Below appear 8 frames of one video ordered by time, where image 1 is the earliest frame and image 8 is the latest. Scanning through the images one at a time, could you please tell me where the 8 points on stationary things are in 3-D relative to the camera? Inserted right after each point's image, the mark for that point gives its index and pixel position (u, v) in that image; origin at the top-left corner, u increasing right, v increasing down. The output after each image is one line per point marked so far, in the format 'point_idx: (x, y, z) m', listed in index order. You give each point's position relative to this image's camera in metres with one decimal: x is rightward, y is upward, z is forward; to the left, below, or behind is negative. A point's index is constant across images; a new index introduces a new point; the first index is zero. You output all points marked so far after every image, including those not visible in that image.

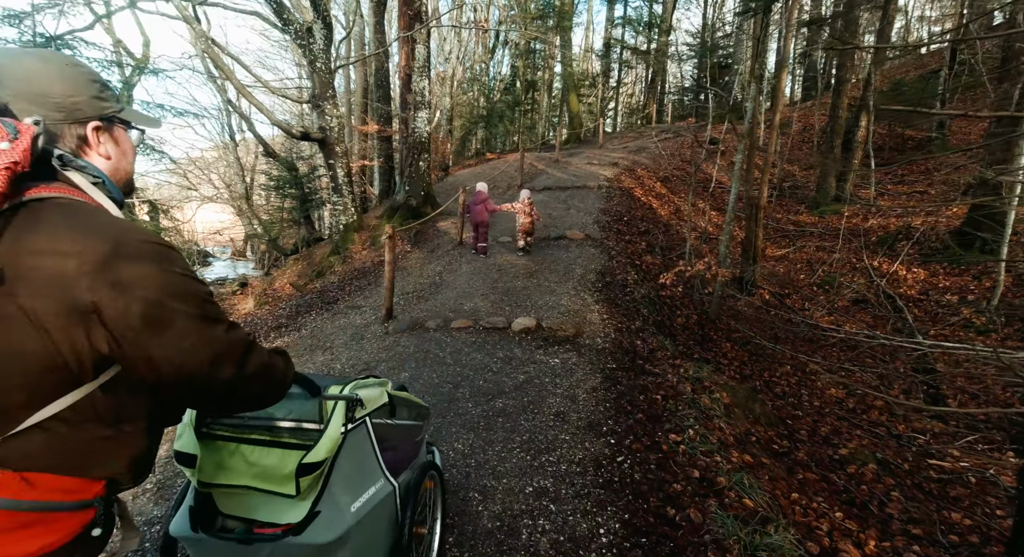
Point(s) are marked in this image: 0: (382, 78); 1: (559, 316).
0: (-4.0, +6.2, +14.1) m
1: (+0.6, -0.5, +5.7) m
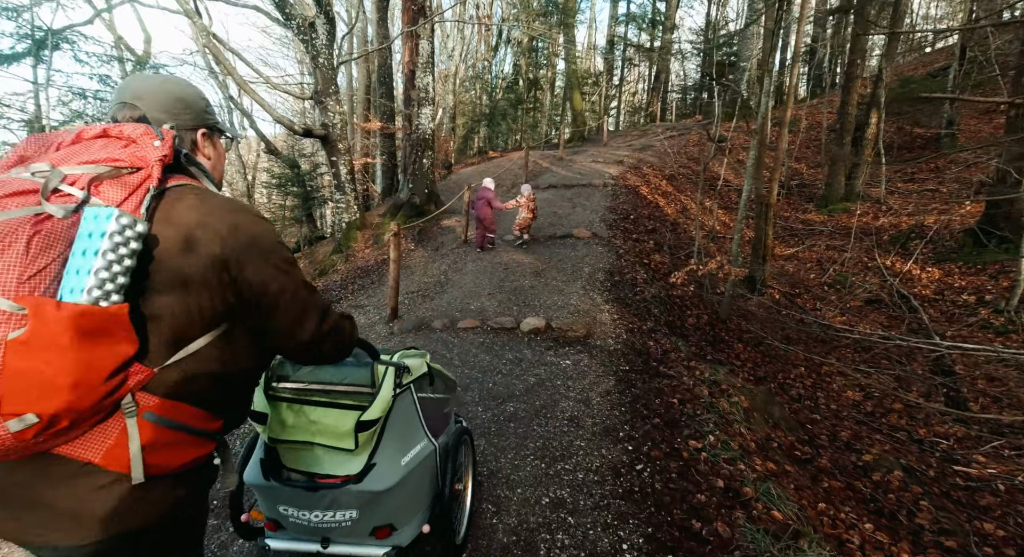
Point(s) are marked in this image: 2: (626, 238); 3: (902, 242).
0: (-3.9, +6.2, +14.0) m
1: (+0.7, -0.5, +5.6) m
2: (+2.4, +0.8, +9.5) m
3: (+7.8, +0.8, +9.1) m
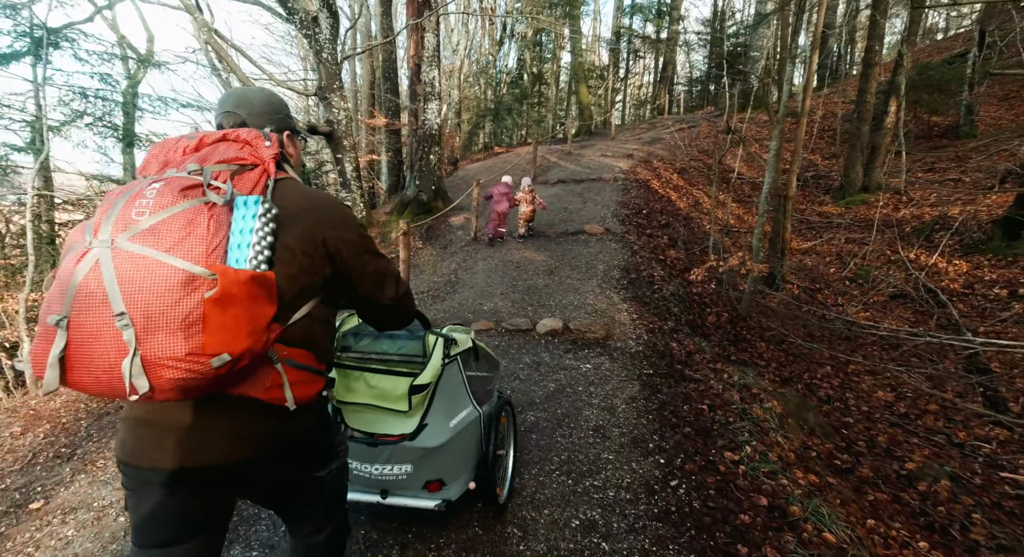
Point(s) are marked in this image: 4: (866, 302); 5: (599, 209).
0: (-3.7, +6.3, +13.7) m
1: (+0.9, -0.5, +5.4) m
2: (+2.6, +0.9, +9.3) m
3: (+8.1, +0.9, +8.8) m
4: (+5.9, -0.4, +7.5) m
5: (+2.1, +1.7, +10.8) m
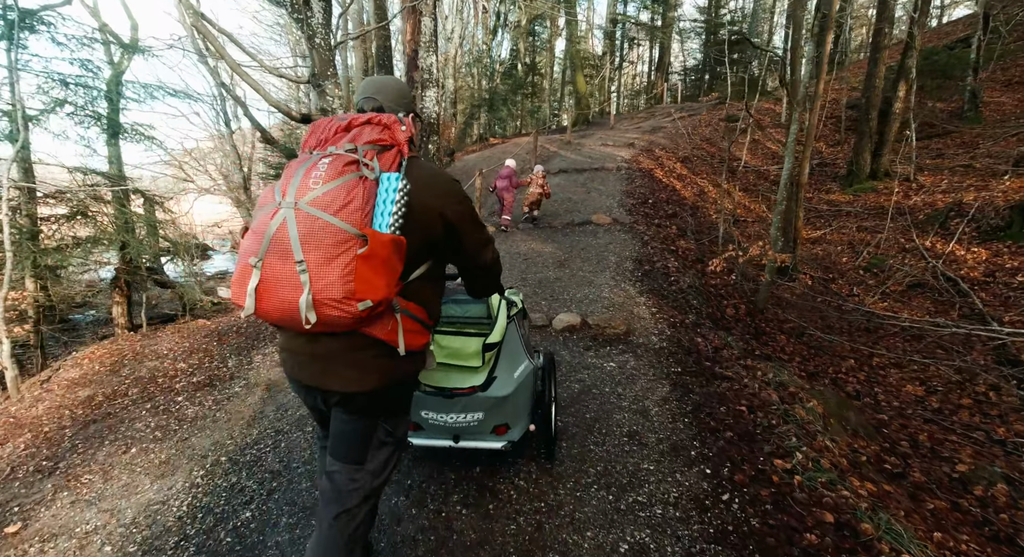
0: (-3.7, +6.5, +13.3) m
1: (+1.0, -0.4, +5.1) m
2: (+2.7, +1.1, +9.0) m
3: (+8.1, +1.1, +8.6) m
4: (+6.0, -0.2, +7.3) m
5: (+2.1, +1.9, +10.5) m
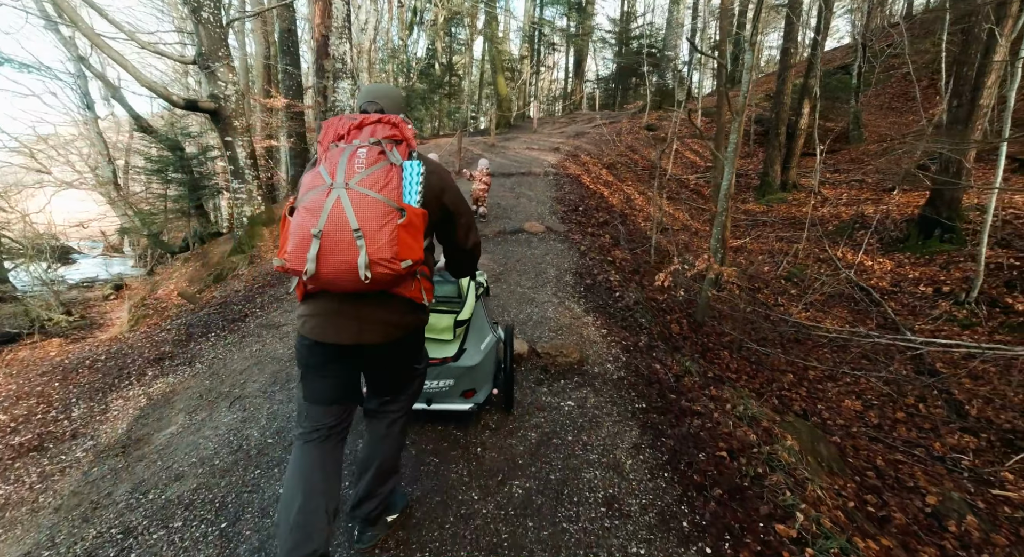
0: (-5.8, +6.2, +11.8) m
1: (+0.4, -0.6, +4.5) m
2: (+1.3, +0.9, +8.6) m
3: (+6.8, +1.0, +9.2) m
4: (+4.9, -0.4, +7.6) m
5: (+0.5, +1.6, +10.1) m
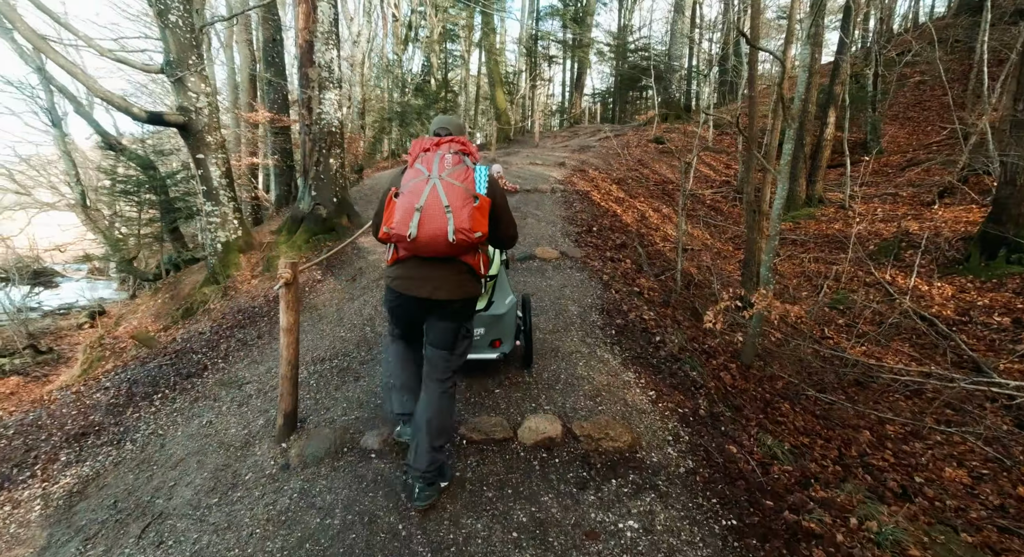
0: (-5.7, +5.5, +10.9) m
1: (+0.6, -1.0, +3.5) m
2: (+1.5, +0.4, +7.7) m
3: (+6.9, +0.5, +8.3) m
4: (+5.1, -0.8, +6.6) m
5: (+0.7, +1.1, +9.1) m
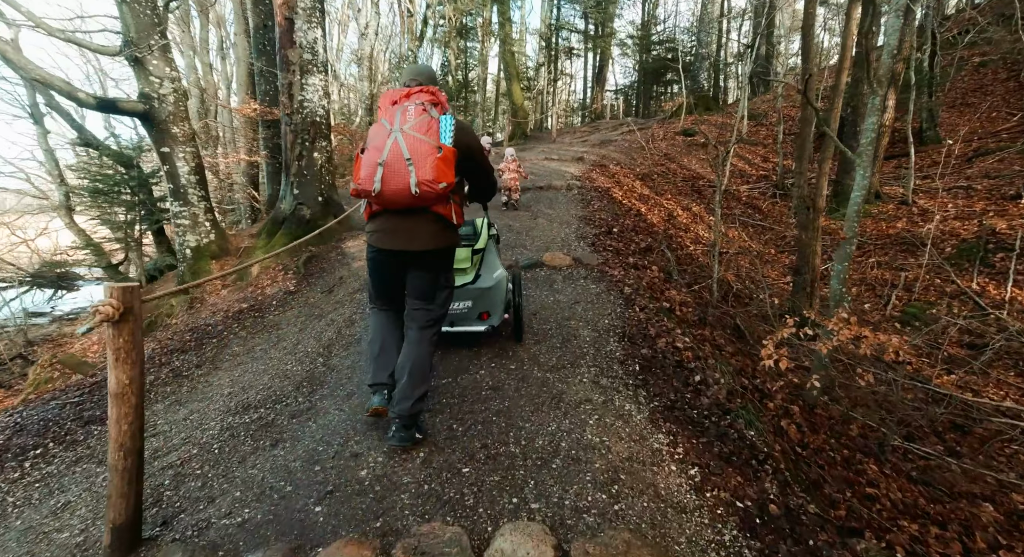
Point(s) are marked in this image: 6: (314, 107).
0: (-5.5, +5.3, +10.0) m
1: (+0.5, -1.1, +2.3) m
2: (+1.5, +0.2, +6.4) m
3: (+7.0, +0.3, +6.8) m
4: (+5.1, -1.0, +5.2) m
5: (+0.8, +0.9, +7.9) m
6: (-3.5, +3.0, +7.9) m
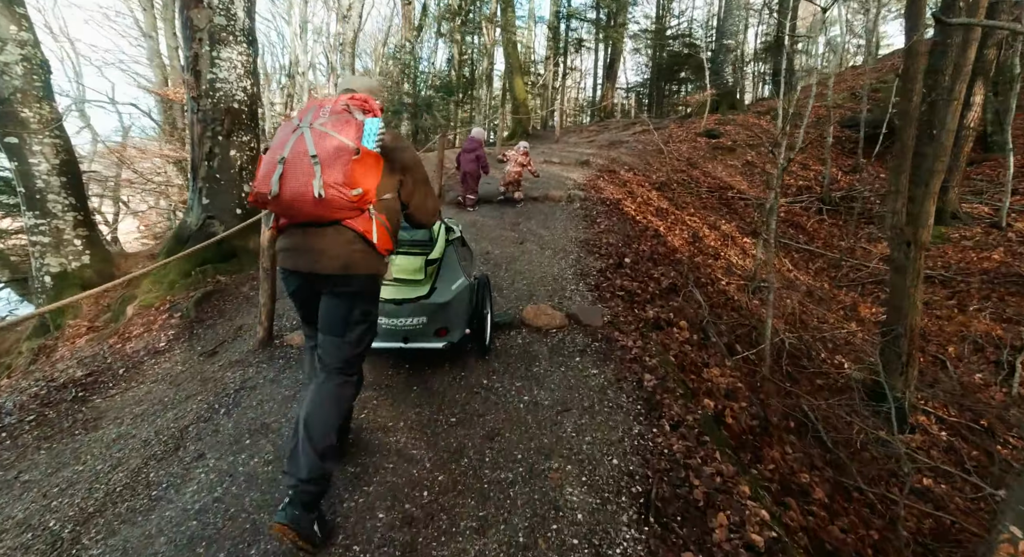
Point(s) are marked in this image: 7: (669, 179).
0: (-5.7, +4.8, +8.1) m
1: (0.0, -1.7, +0.3) m
2: (+1.2, -0.4, +4.4) m
3: (+6.7, -0.4, +4.7) m
4: (+4.7, -1.7, +3.1) m
5: (+0.5, +0.3, +5.9) m
6: (-3.7, +2.5, +6.0) m
7: (+3.7, +2.3, +10.7) m
